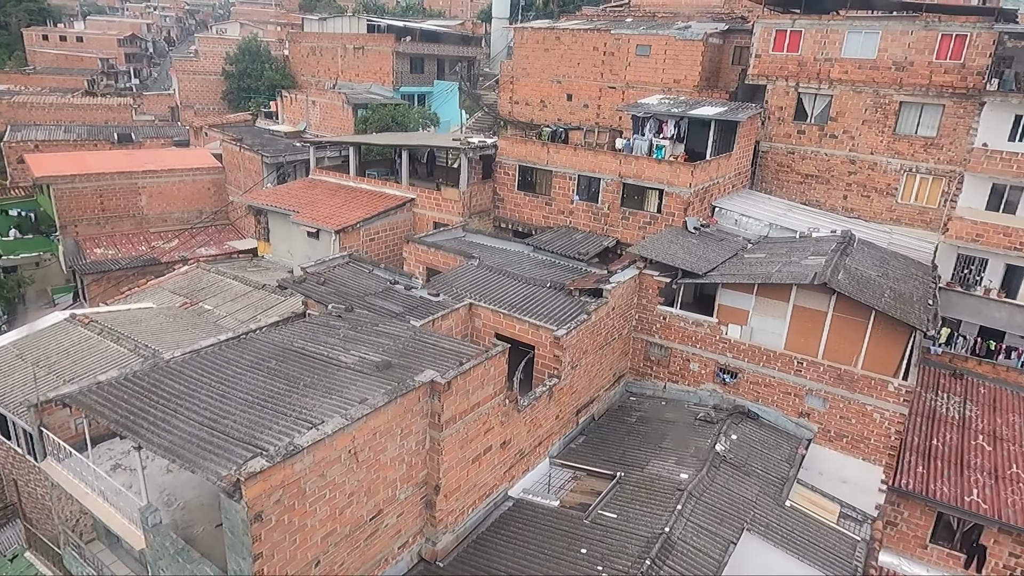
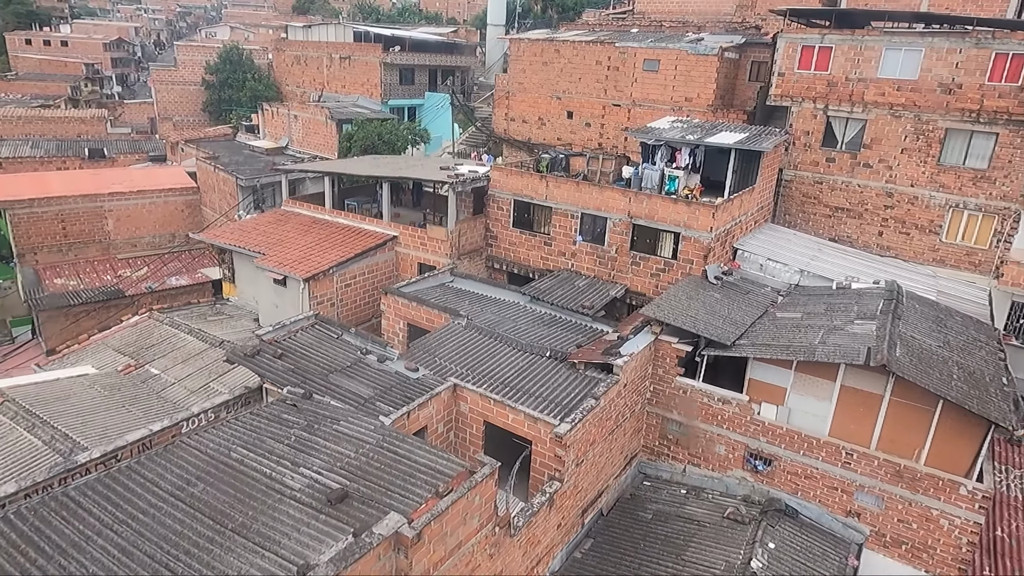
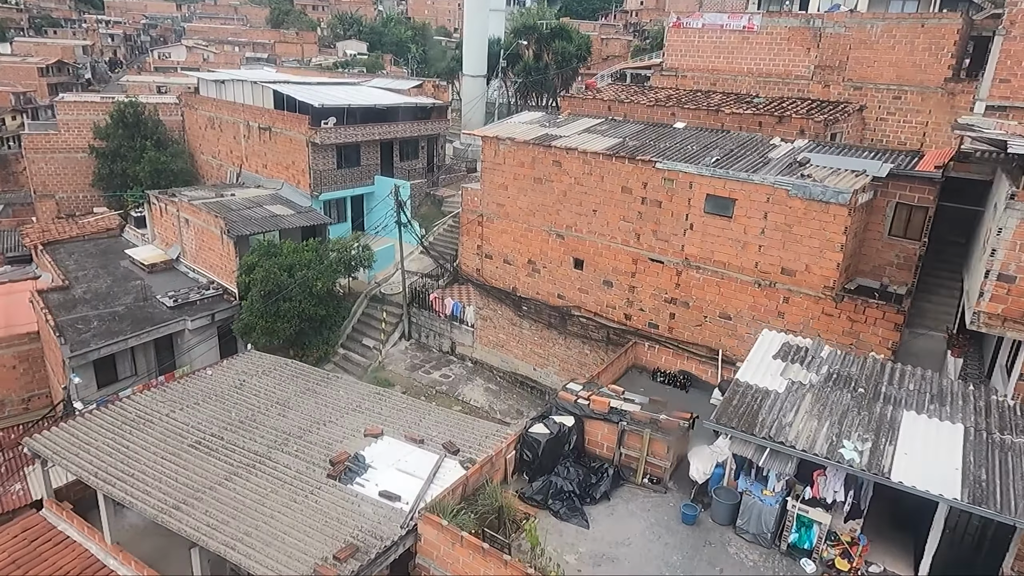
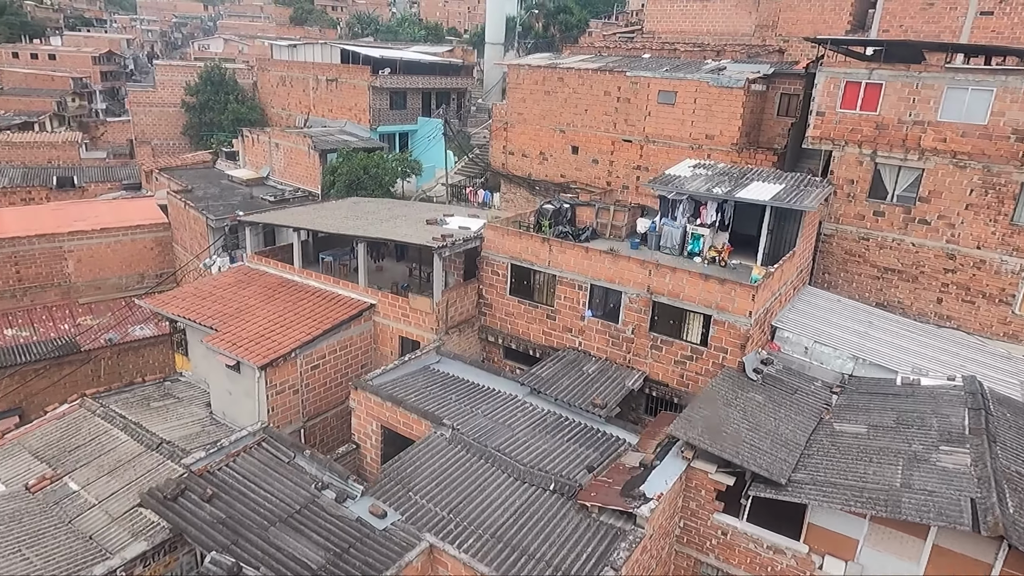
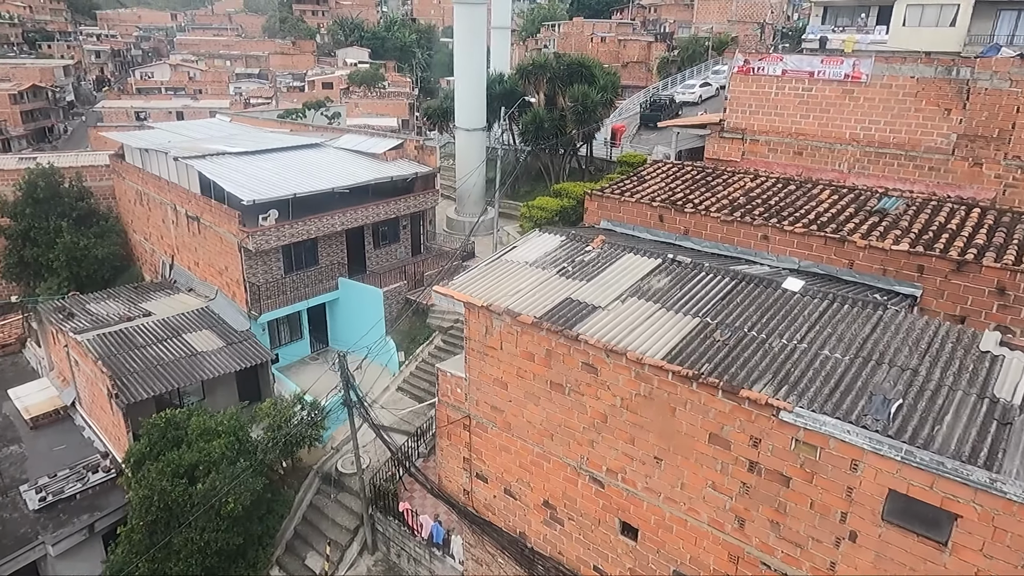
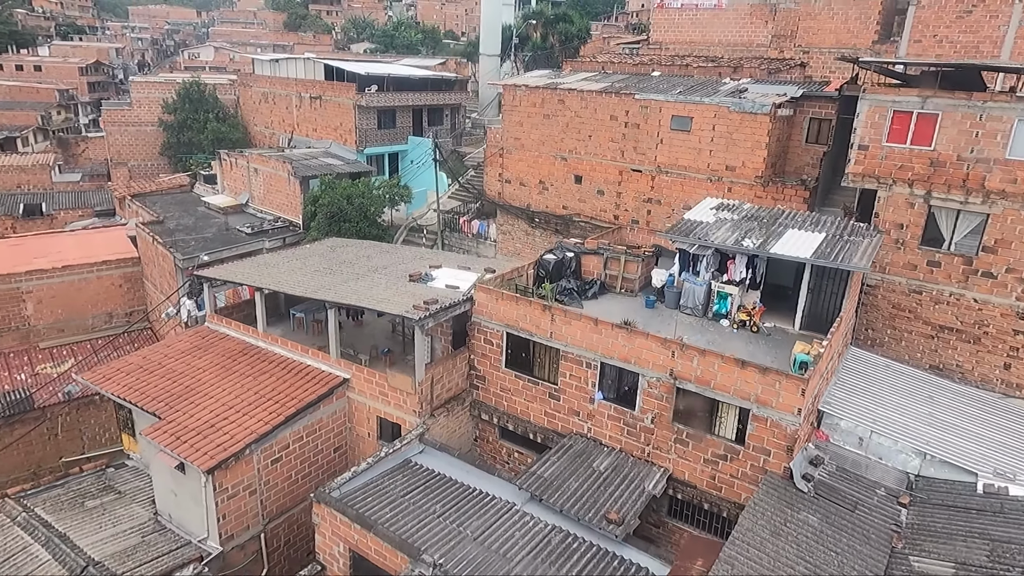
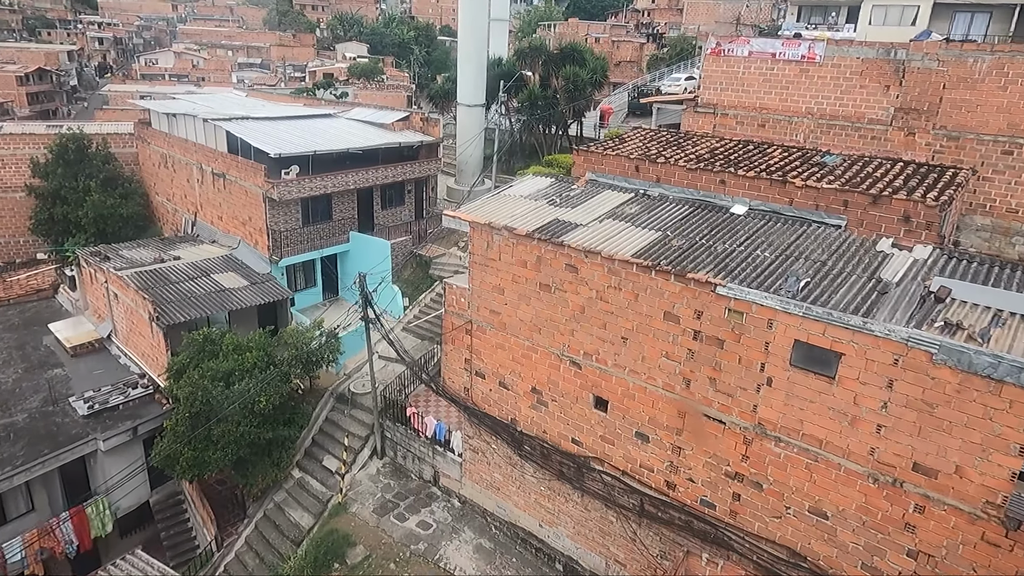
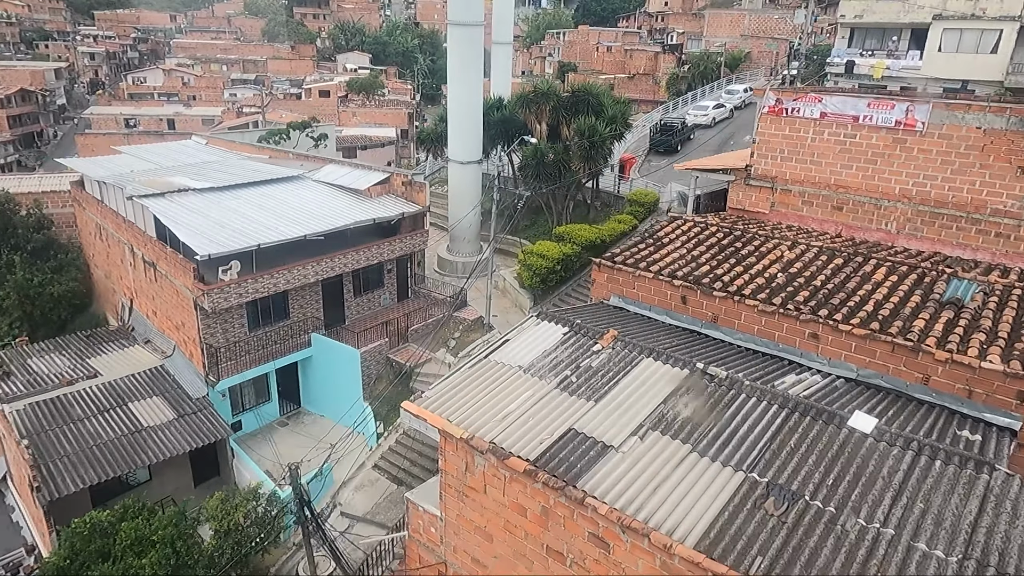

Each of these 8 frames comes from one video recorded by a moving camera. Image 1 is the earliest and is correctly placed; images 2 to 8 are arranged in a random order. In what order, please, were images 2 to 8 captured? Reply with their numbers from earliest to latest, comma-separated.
2, 4, 6, 3, 7, 5, 8
